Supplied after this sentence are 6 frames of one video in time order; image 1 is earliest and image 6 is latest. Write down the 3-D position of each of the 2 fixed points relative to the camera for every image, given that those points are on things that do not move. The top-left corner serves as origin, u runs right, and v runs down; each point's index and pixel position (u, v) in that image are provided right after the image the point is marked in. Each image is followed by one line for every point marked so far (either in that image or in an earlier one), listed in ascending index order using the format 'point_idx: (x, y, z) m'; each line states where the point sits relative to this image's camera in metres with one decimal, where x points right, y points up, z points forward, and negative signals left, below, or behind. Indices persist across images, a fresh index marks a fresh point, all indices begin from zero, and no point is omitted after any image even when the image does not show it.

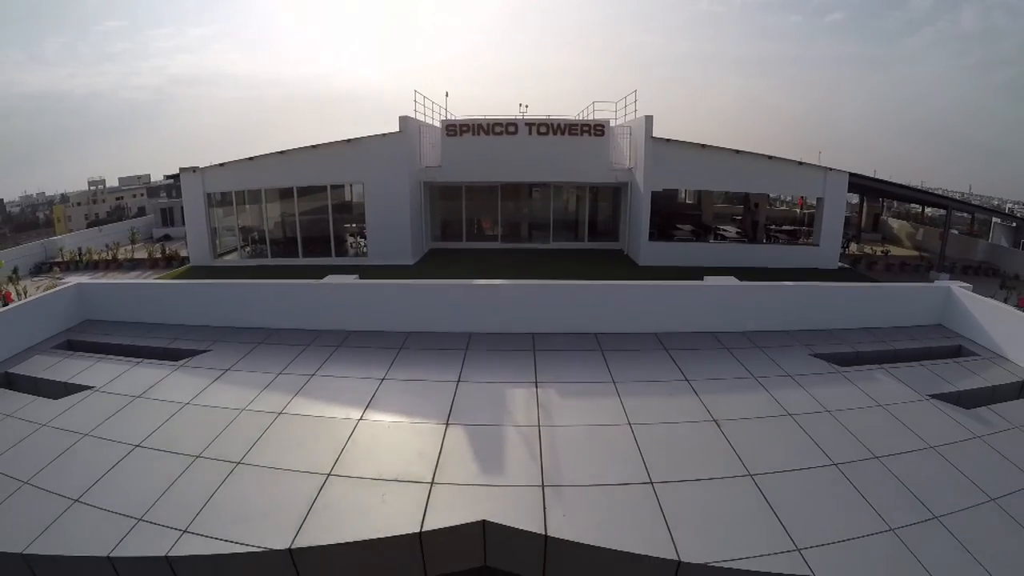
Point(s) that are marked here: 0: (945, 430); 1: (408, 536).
0: (+5.7, -1.8, +6.7) m
1: (-1.0, -2.3, +4.8) m
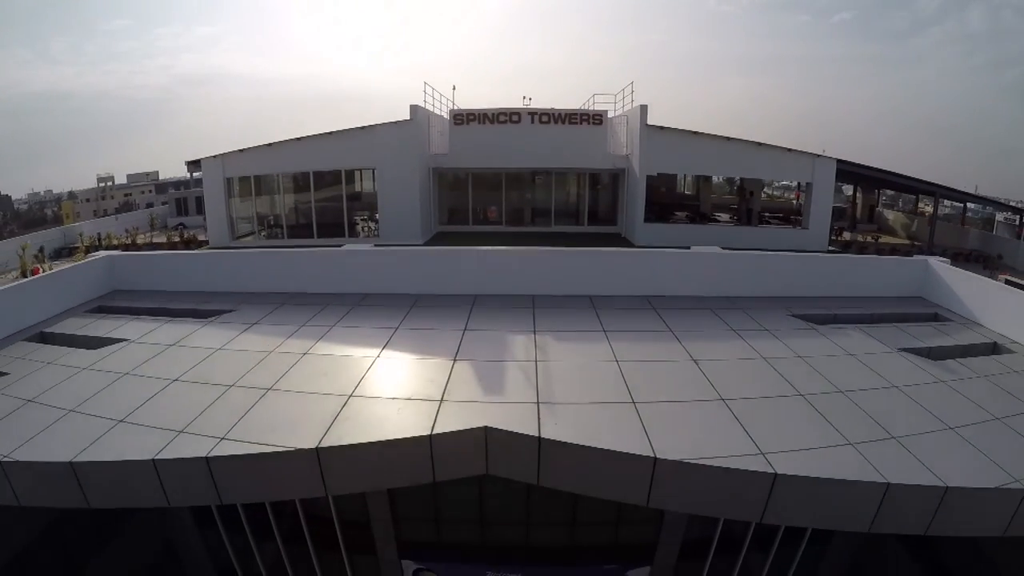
0: (+5.8, -1.2, +7.3) m
1: (-1.0, -1.6, +5.5) m
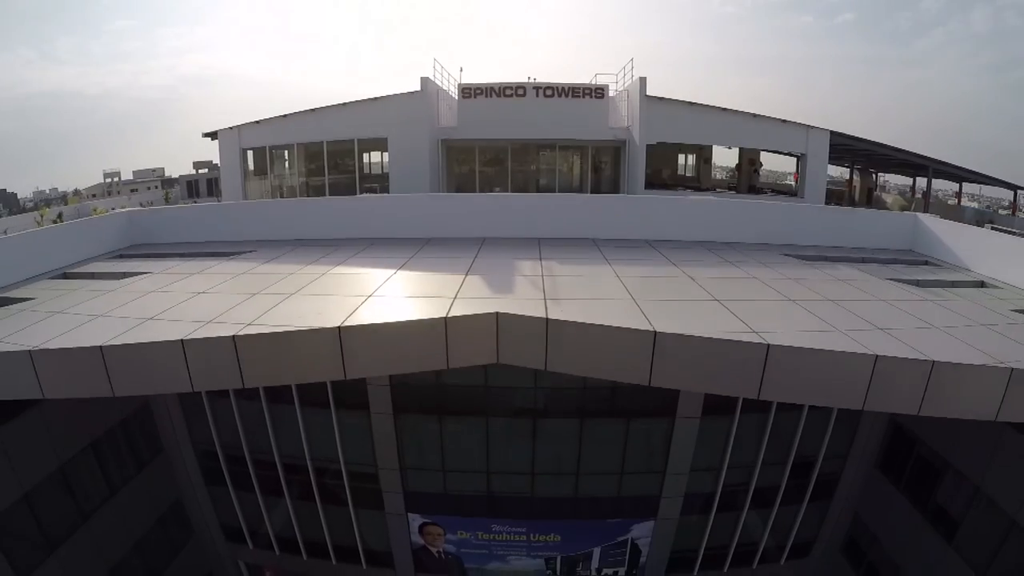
0: (+5.9, -0.1, +7.6) m
1: (-0.9, -0.4, +5.8) m
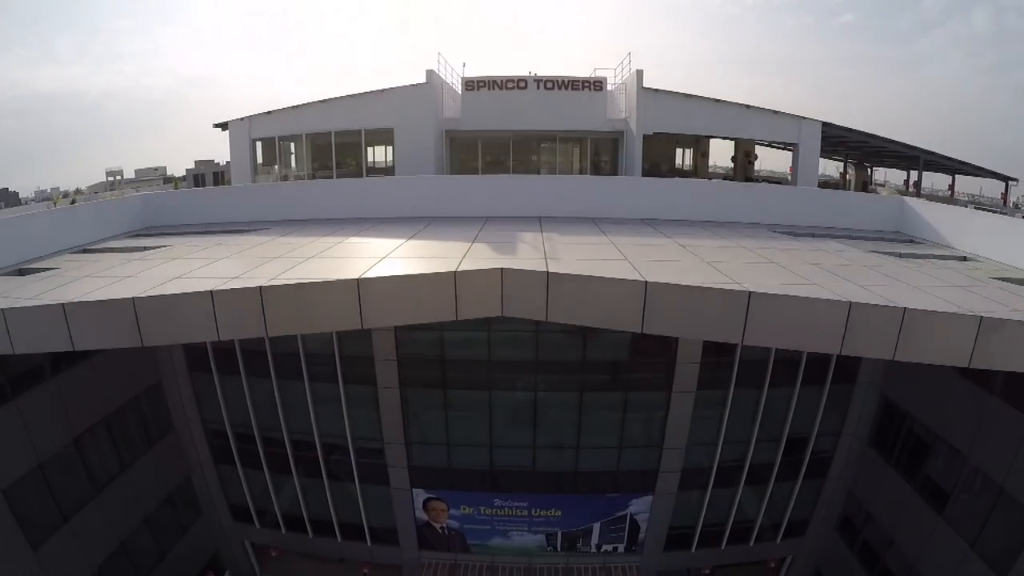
0: (+5.9, +0.4, +8.1) m
1: (-0.8, +0.2, +6.2) m
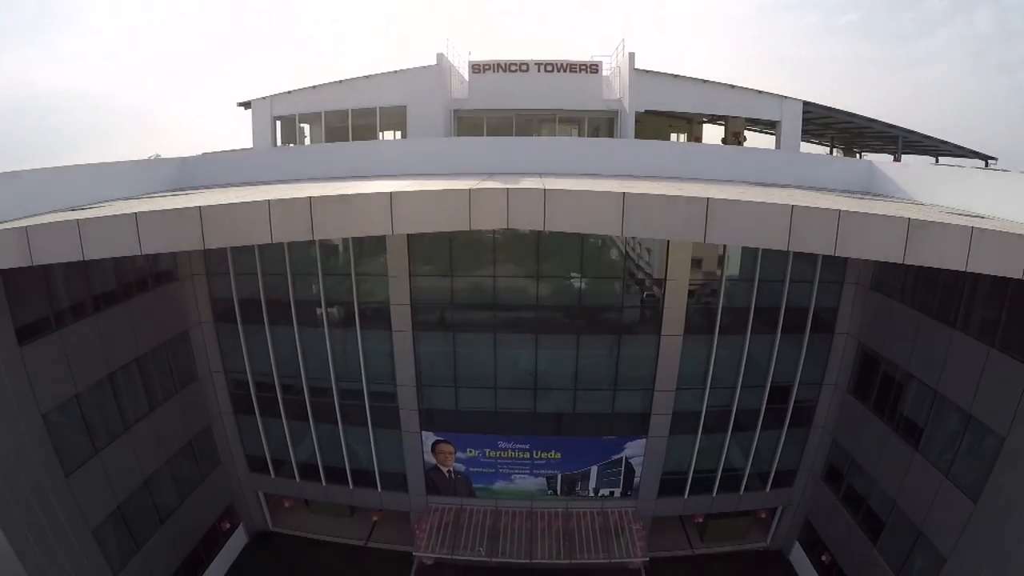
0: (+6.0, +1.6, +9.1) m
1: (-0.7, +1.4, +7.2) m
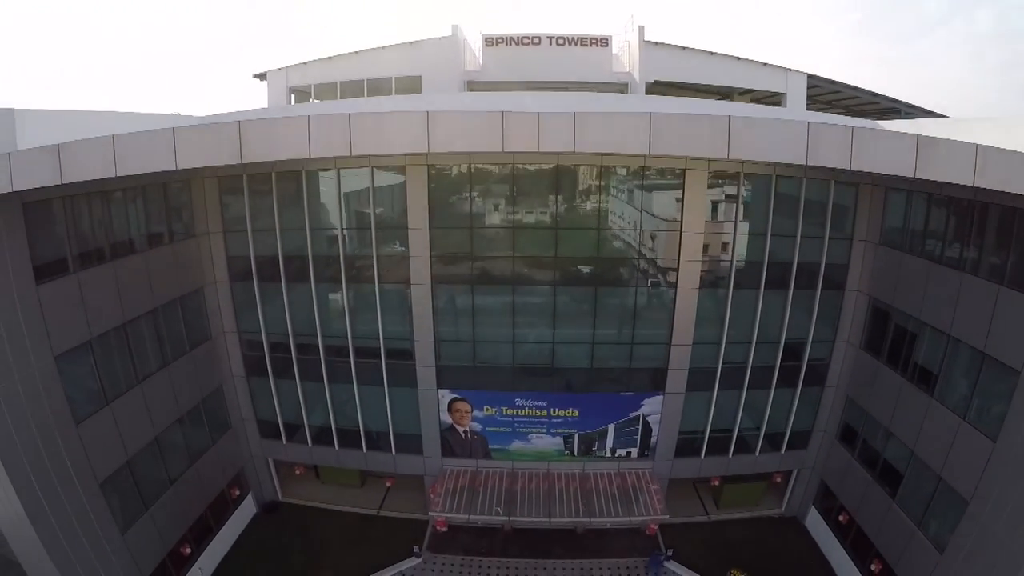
0: (+6.5, +2.7, +9.4) m
1: (-0.2, +2.6, +7.4) m
